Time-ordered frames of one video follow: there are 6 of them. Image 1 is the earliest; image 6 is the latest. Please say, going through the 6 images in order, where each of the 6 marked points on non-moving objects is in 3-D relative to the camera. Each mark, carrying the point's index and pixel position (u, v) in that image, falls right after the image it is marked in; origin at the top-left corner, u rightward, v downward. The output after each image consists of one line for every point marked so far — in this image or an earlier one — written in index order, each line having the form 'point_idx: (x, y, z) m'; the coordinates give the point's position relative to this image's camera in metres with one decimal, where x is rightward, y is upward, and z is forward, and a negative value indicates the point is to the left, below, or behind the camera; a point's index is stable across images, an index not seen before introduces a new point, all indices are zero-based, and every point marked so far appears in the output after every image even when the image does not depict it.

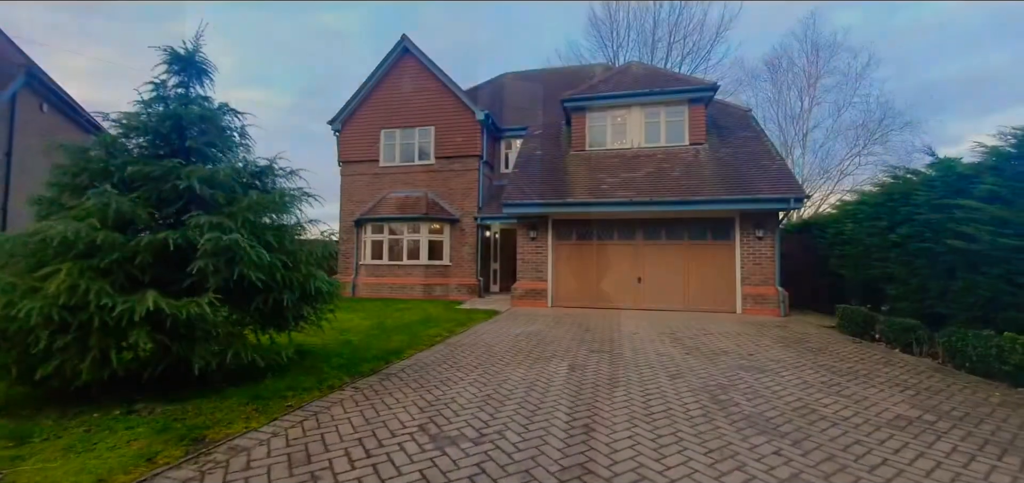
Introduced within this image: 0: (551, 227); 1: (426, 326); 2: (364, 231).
0: (+1.1, +0.4, +13.1) m
1: (-1.8, -1.7, +9.1) m
2: (-5.5, +0.4, +16.1) m
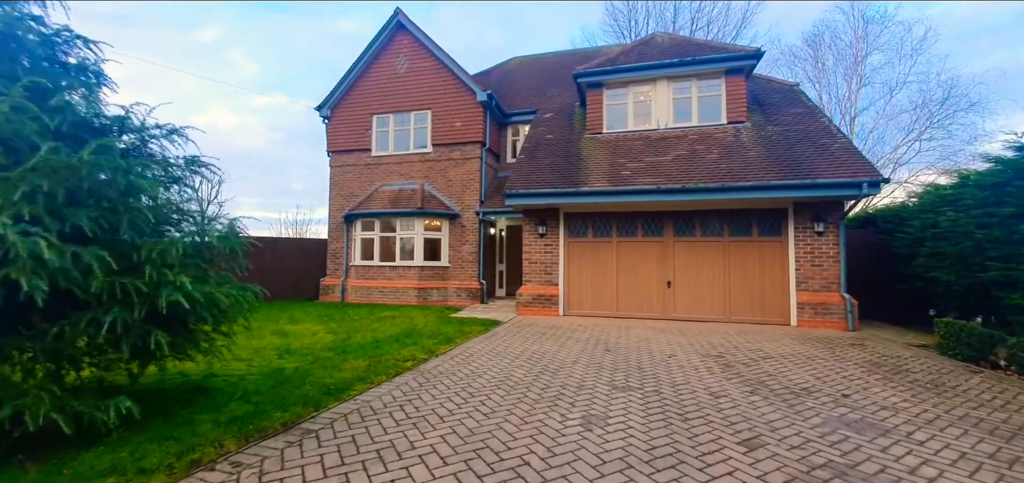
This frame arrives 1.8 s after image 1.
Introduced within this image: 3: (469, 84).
0: (+1.3, +0.5, +11.1) m
1: (-1.8, -1.6, +7.2) m
2: (-5.3, +0.4, +14.3) m
3: (-1.4, +5.2, +14.0) m
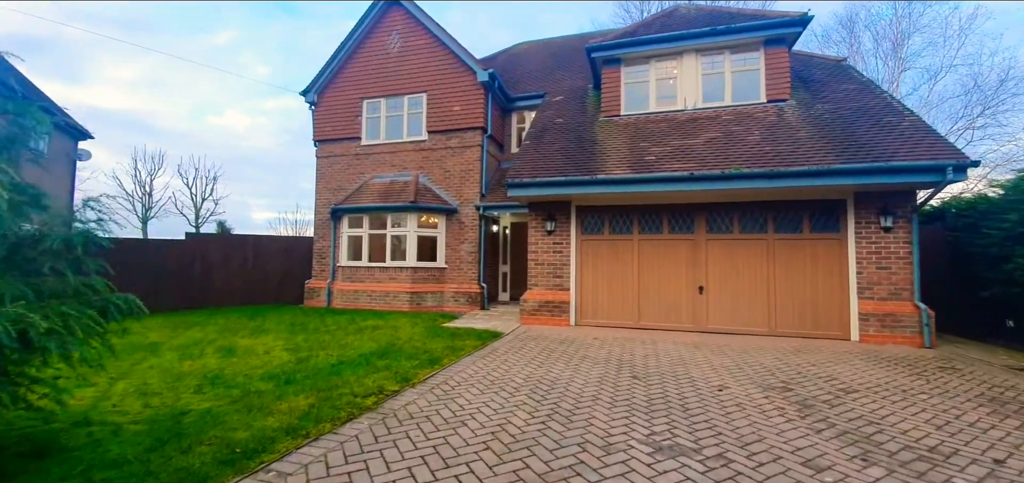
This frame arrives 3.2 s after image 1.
0: (+1.3, +0.6, +9.5) m
1: (-1.8, -1.6, +5.7) m
2: (-5.1, +0.5, +12.9) m
3: (-1.3, +5.2, +12.5) m
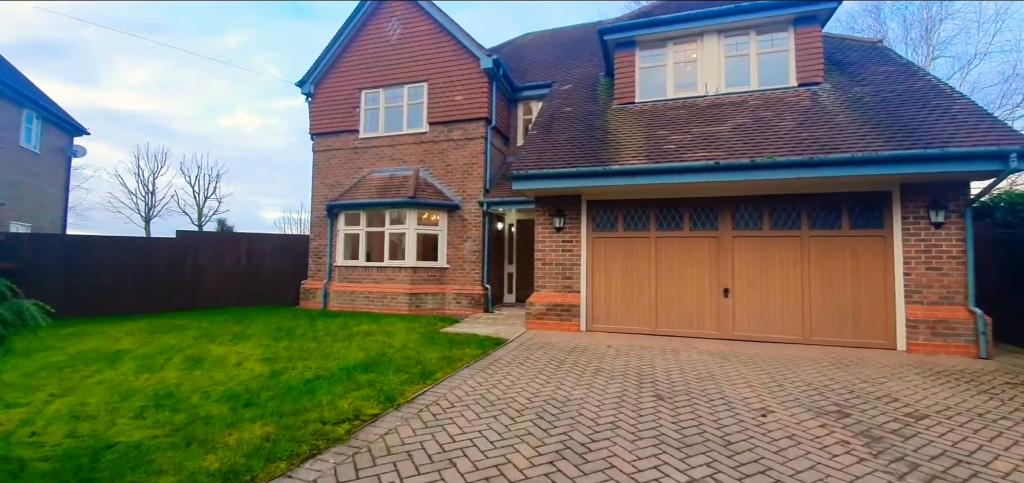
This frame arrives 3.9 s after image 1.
0: (+1.4, +0.6, +8.7) m
1: (-1.7, -1.5, +4.9) m
2: (-5.0, +0.5, +12.2) m
3: (-1.1, +5.3, +11.7) m
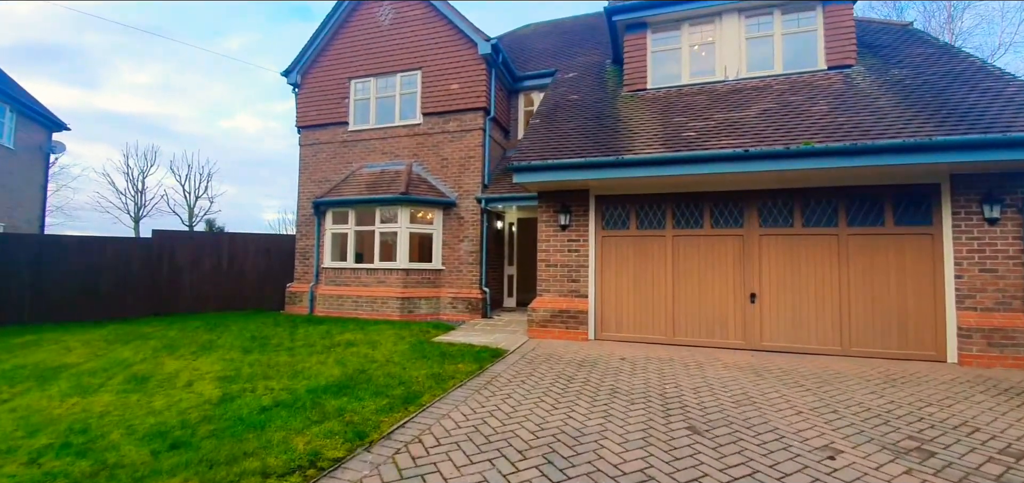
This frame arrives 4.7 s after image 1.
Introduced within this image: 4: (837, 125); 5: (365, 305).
0: (+1.4, +0.6, +7.9) m
1: (-1.7, -1.5, +4.1) m
2: (-5.0, +0.5, +11.4) m
3: (-1.1, +5.3, +10.9) m
4: (+5.0, +1.8, +6.5) m
5: (-3.6, -1.6, +10.6) m
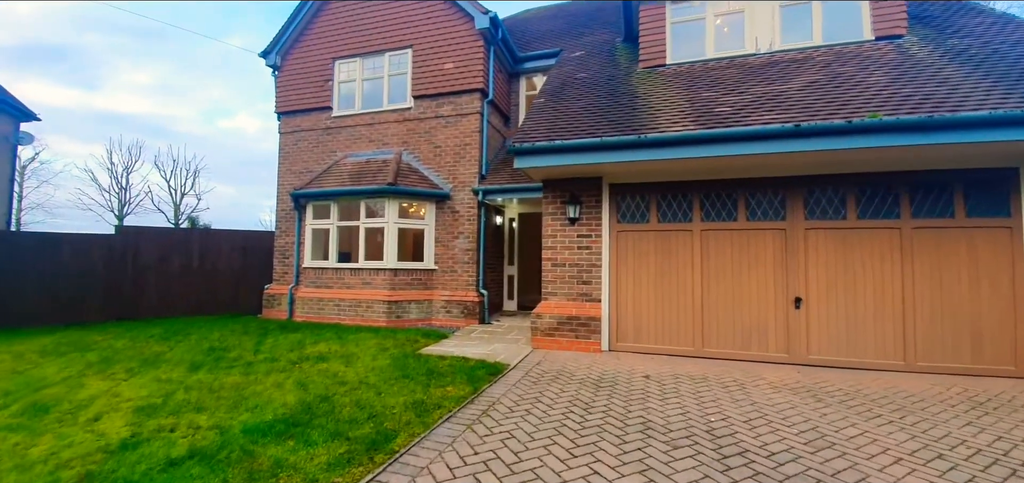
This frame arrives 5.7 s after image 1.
0: (+1.5, +0.7, +6.8) m
1: (-1.7, -1.4, +3.0) m
2: (-4.9, +0.6, +10.3) m
3: (-1.1, +5.3, +9.8) m
4: (+5.0, +1.8, +5.5) m
5: (-3.6, -1.5, +9.5) m
